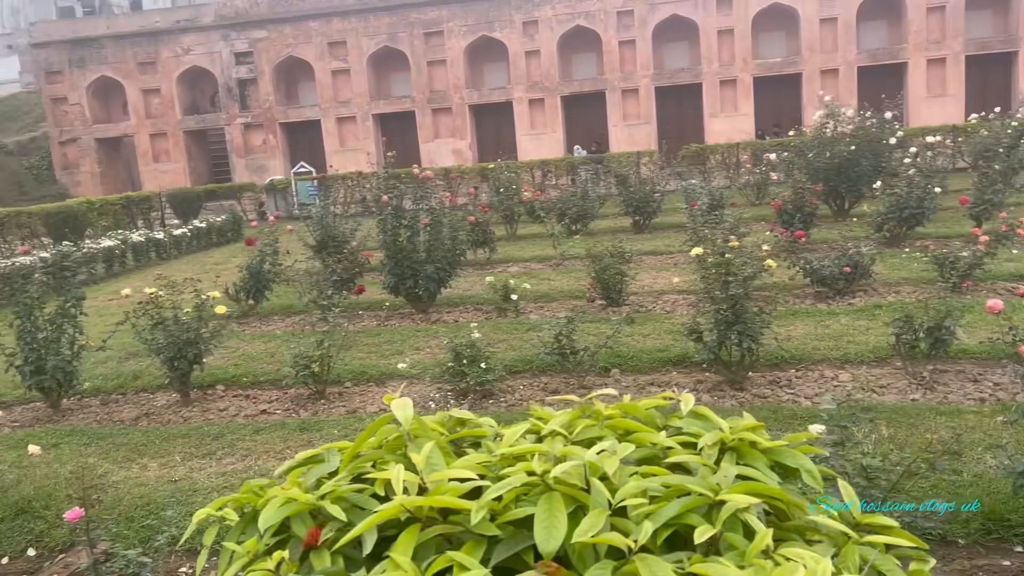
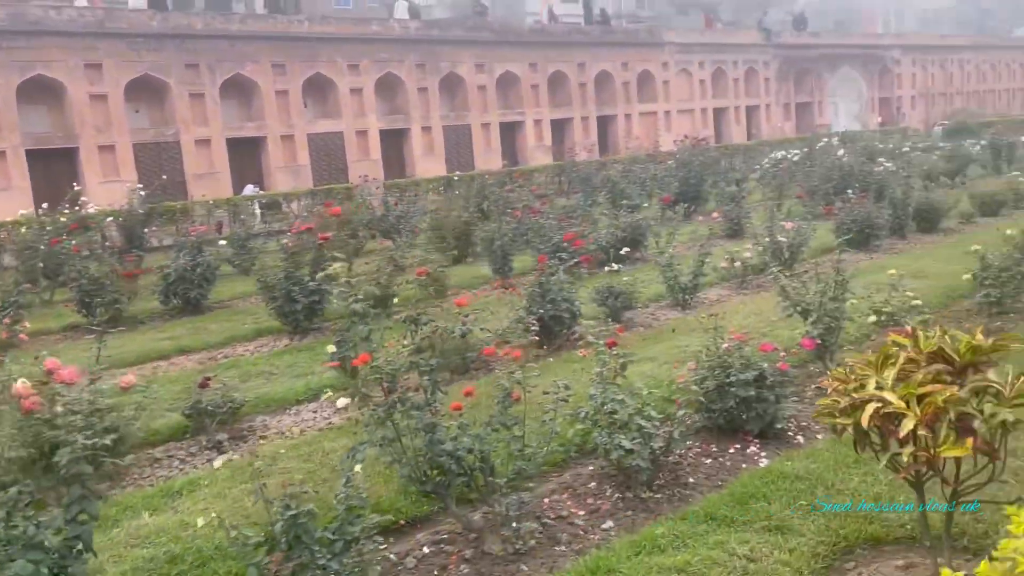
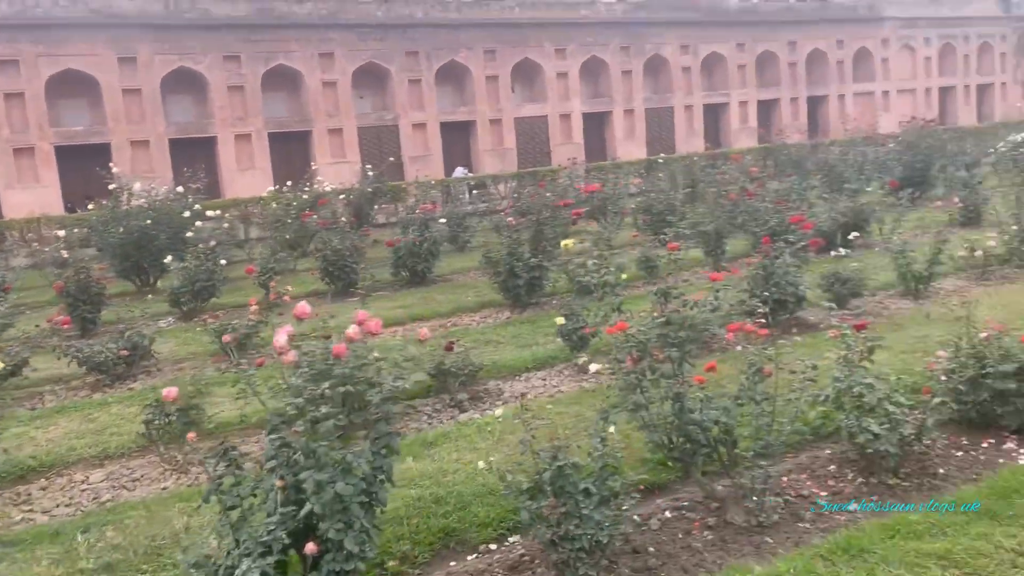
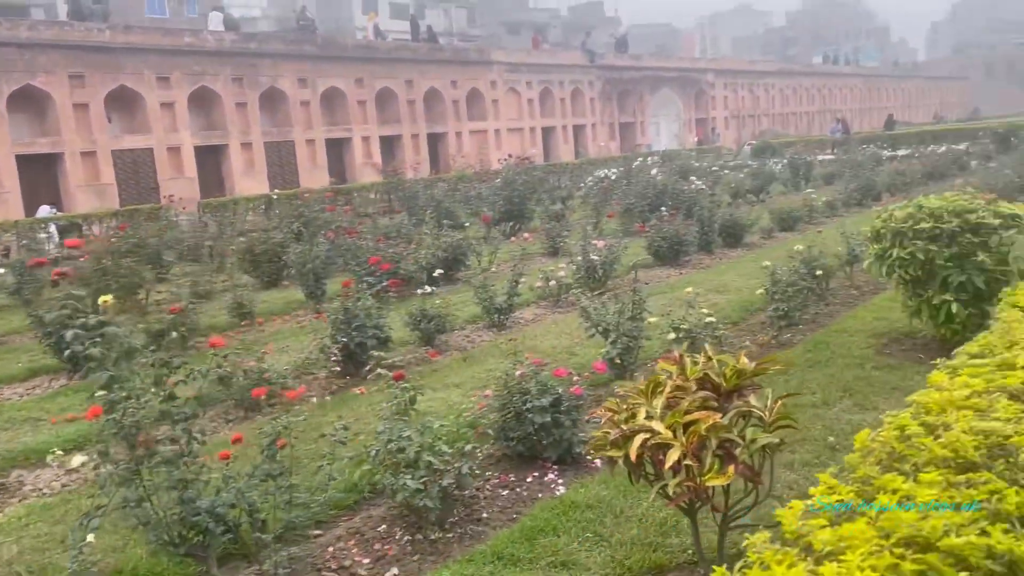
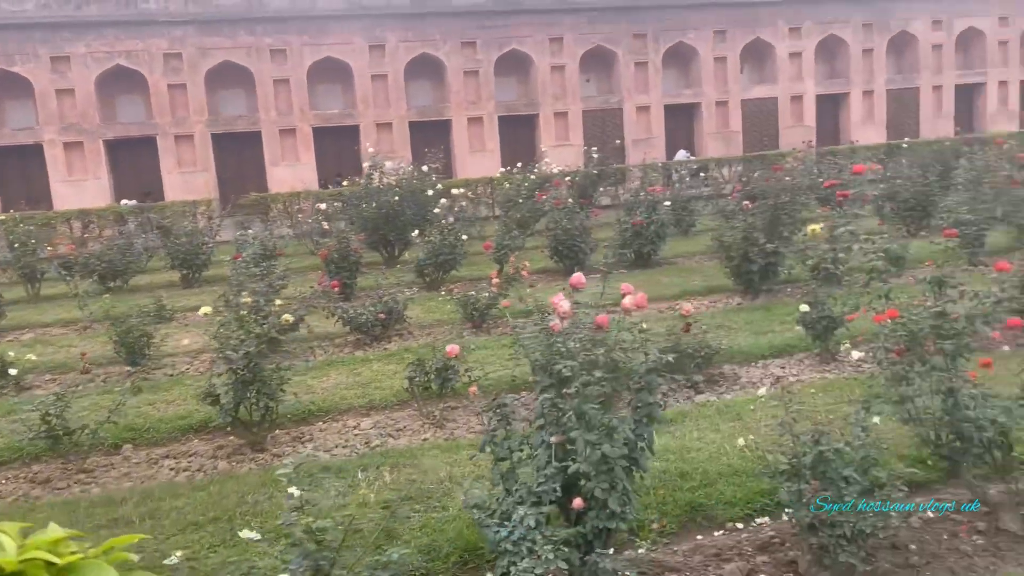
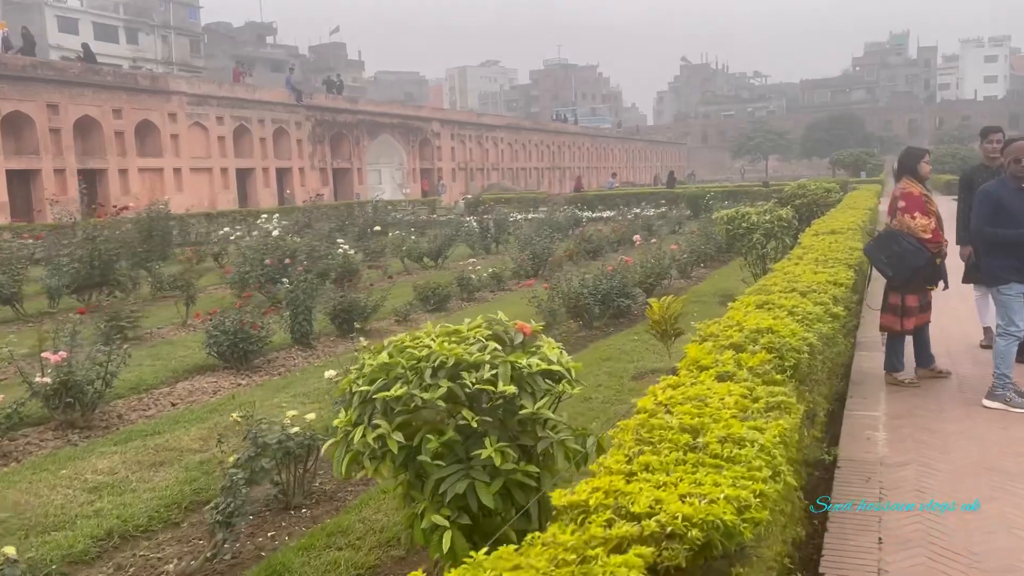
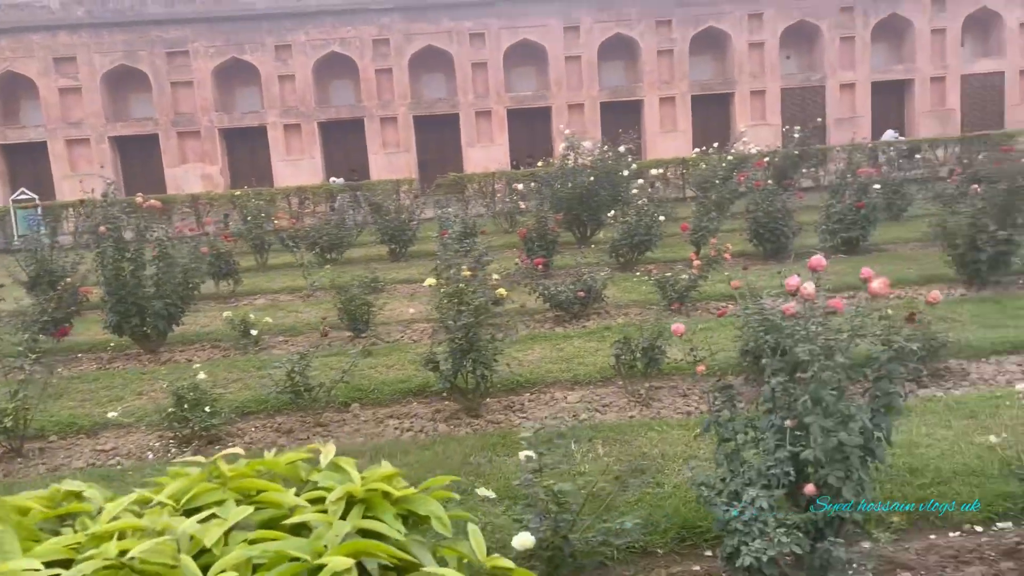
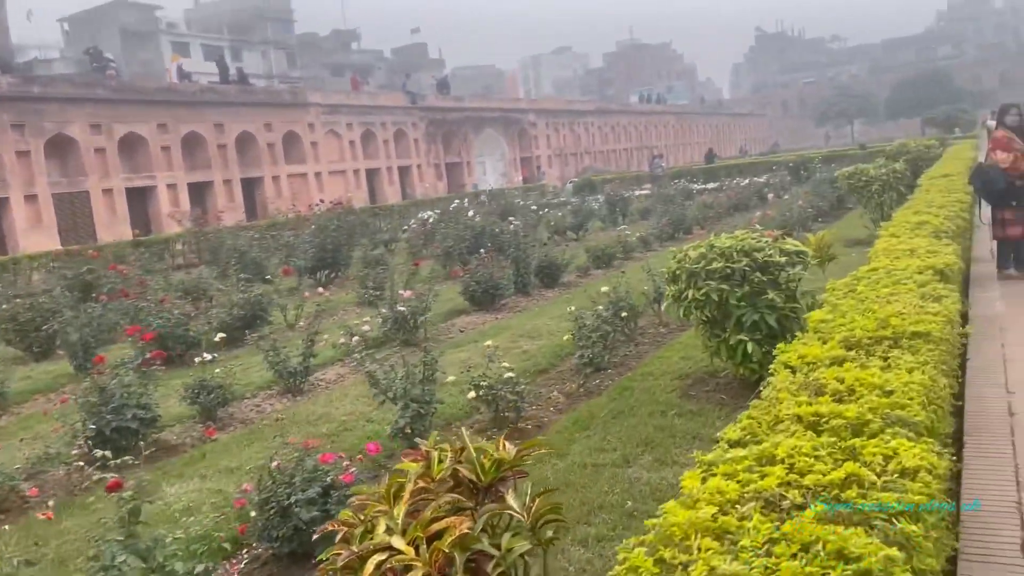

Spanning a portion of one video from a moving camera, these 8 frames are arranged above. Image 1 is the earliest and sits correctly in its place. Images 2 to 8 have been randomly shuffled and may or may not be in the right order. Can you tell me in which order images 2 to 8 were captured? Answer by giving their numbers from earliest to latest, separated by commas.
7, 5, 3, 2, 4, 8, 6
